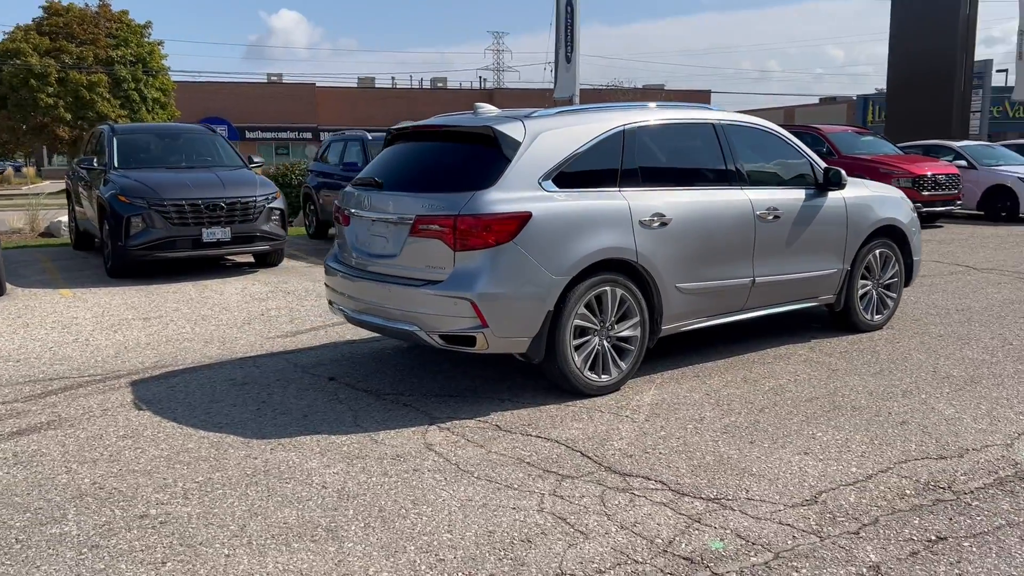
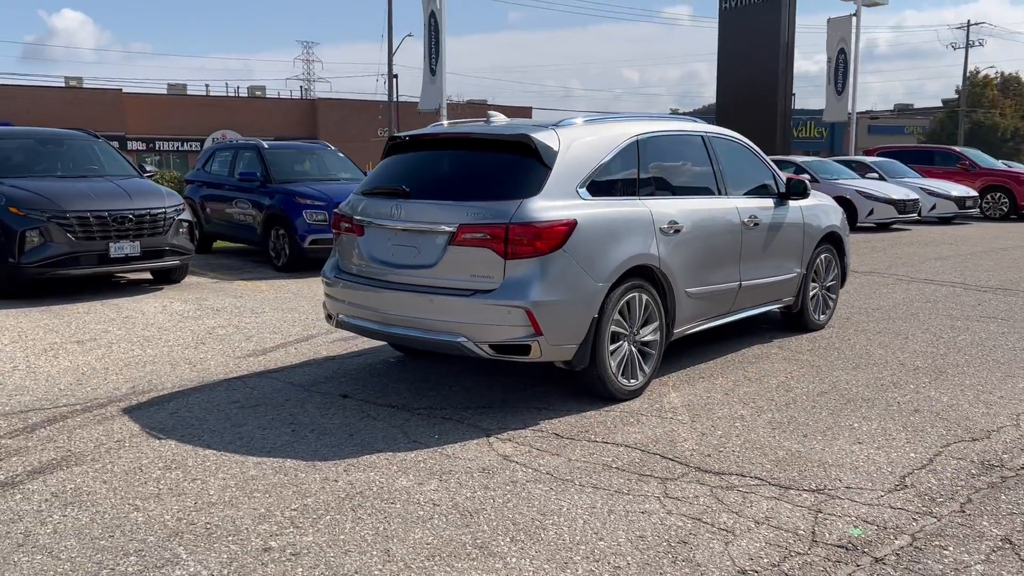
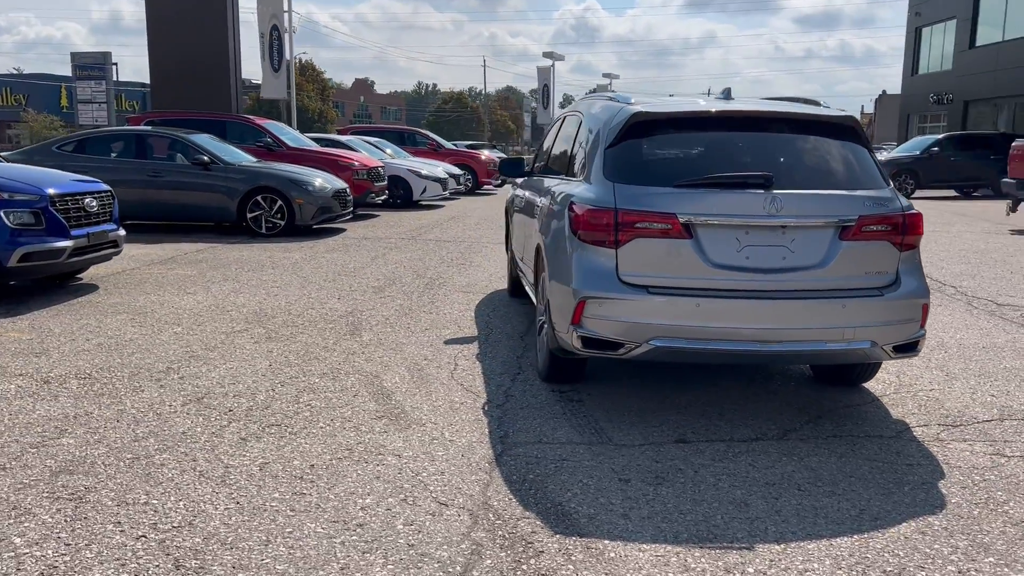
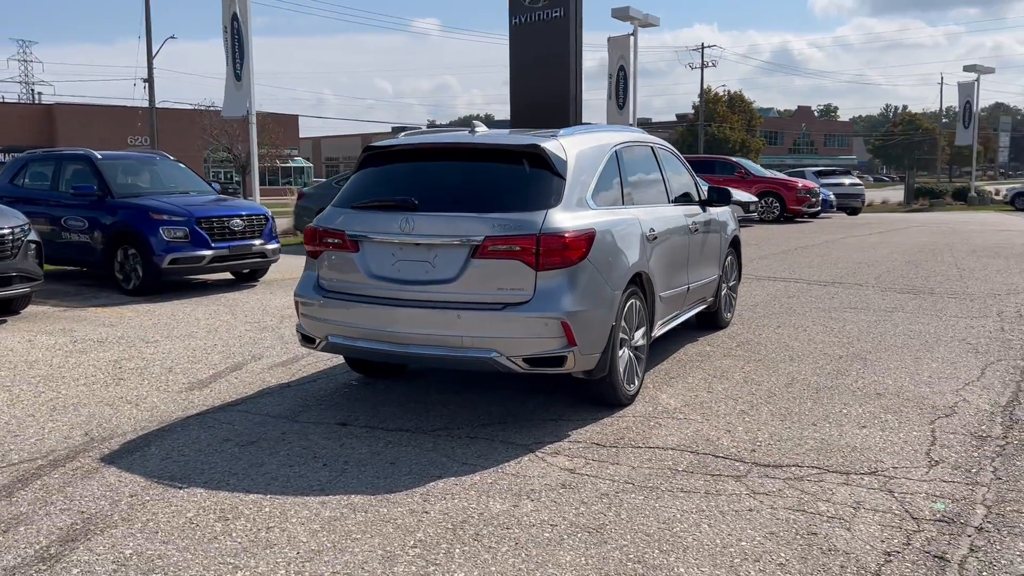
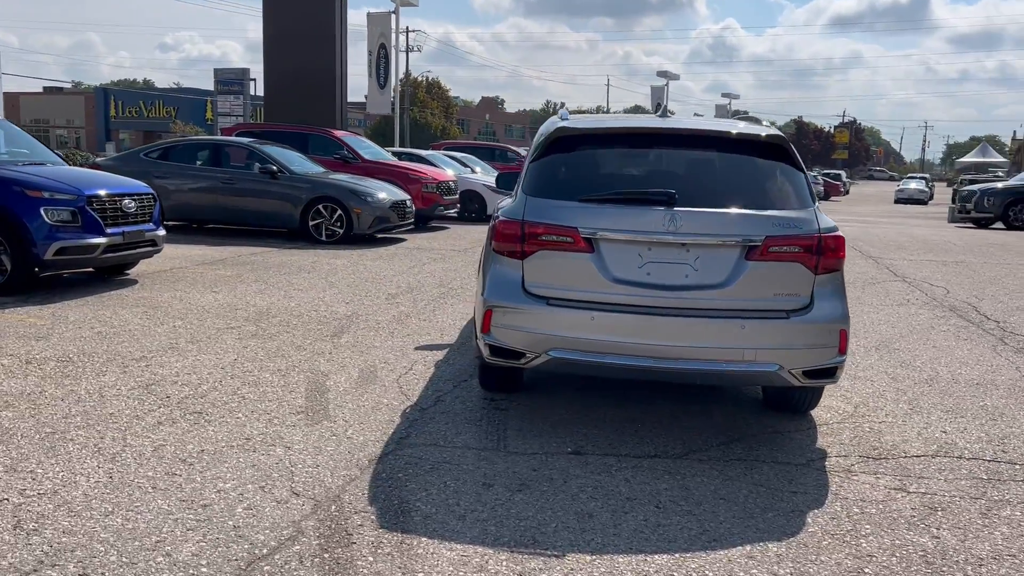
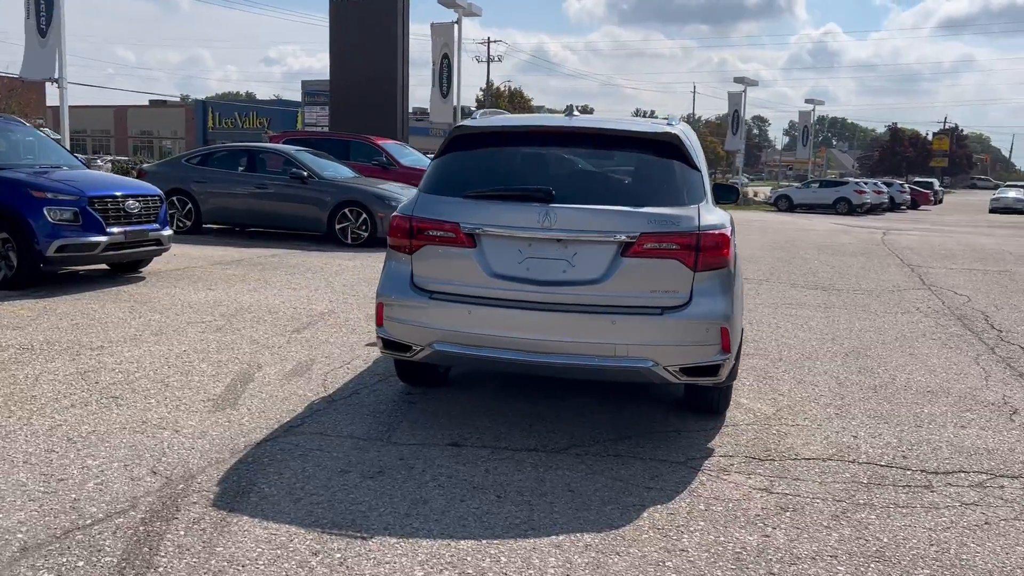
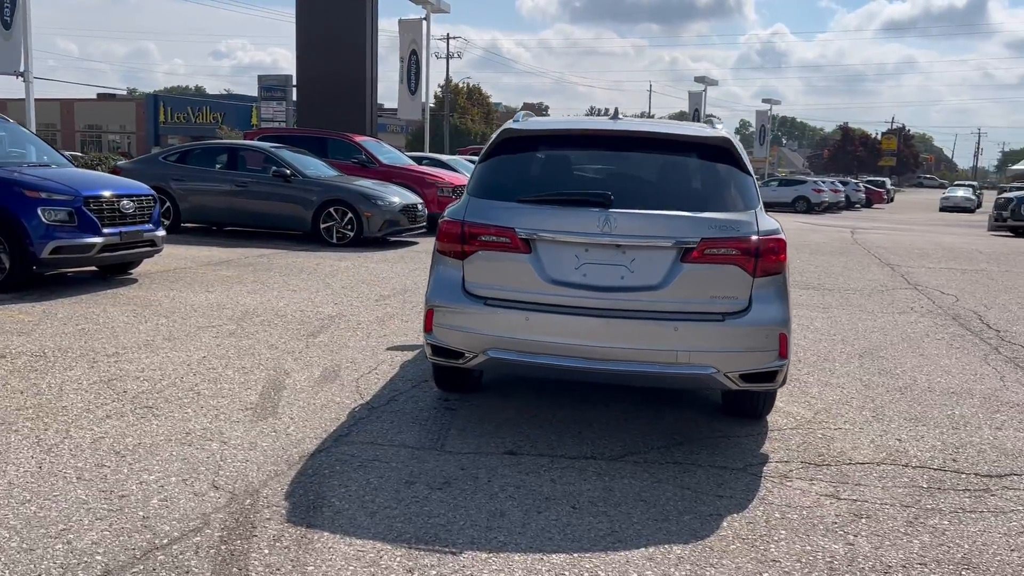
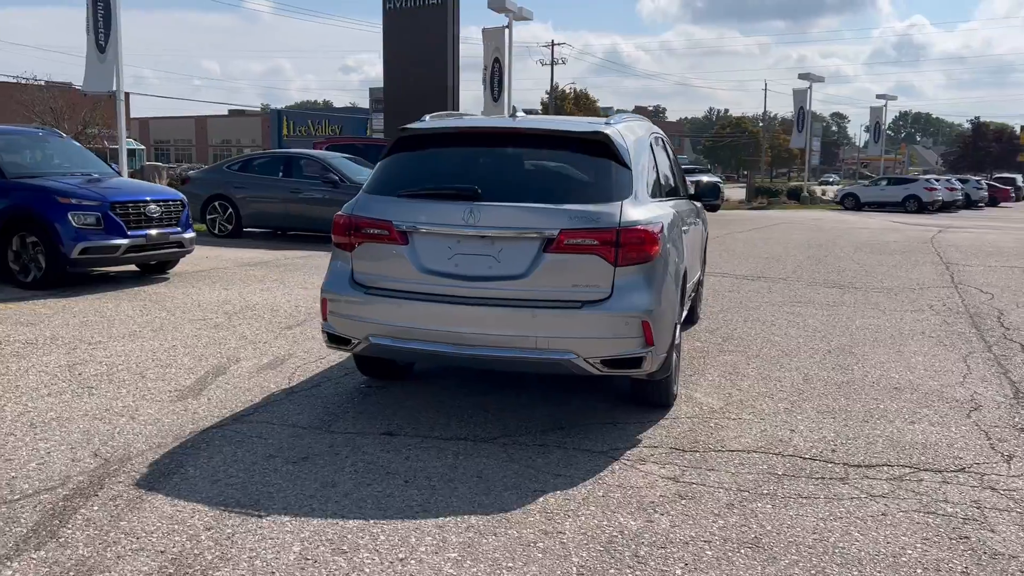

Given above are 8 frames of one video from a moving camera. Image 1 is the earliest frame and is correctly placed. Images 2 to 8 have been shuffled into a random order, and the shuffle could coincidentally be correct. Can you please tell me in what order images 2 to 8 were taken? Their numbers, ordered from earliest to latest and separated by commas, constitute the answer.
2, 4, 8, 6, 7, 5, 3
